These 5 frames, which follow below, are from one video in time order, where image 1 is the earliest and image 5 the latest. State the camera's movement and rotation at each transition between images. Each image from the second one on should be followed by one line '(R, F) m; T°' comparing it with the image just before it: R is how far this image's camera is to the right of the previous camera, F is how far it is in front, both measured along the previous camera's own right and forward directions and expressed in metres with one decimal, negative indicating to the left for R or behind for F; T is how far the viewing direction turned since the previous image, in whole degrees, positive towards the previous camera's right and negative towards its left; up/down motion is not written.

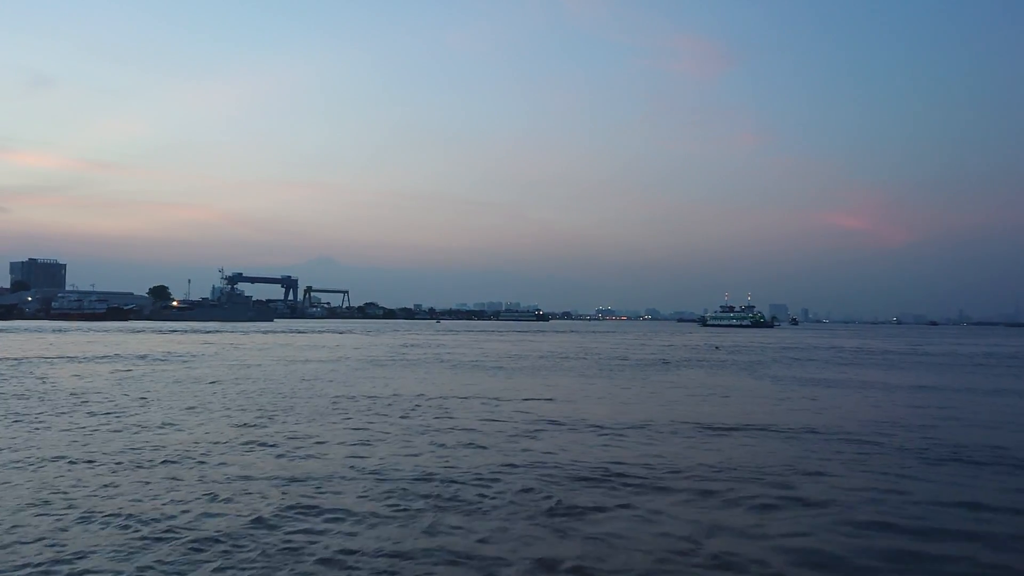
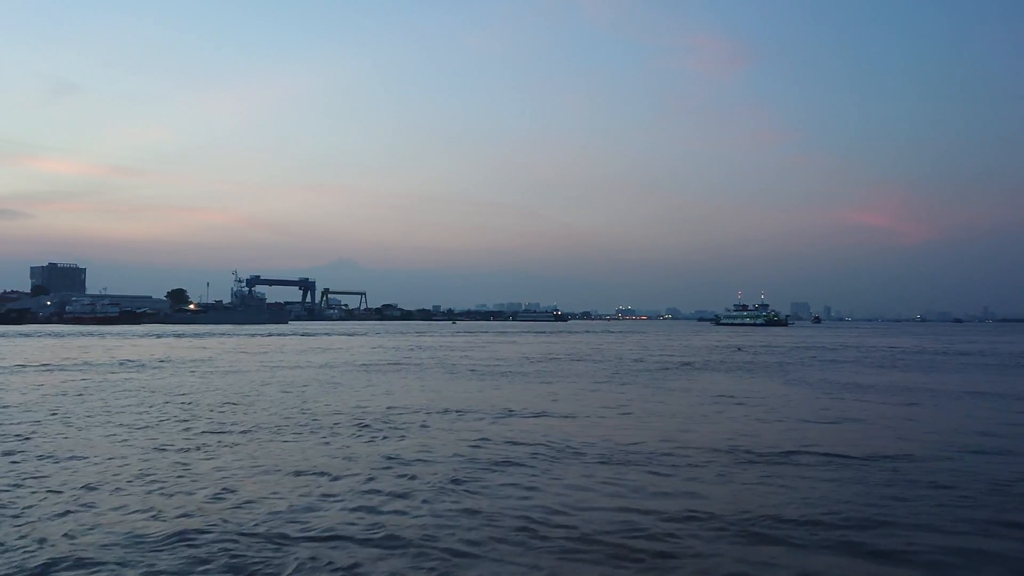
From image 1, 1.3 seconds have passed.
(+0.3, +1.2) m; -1°
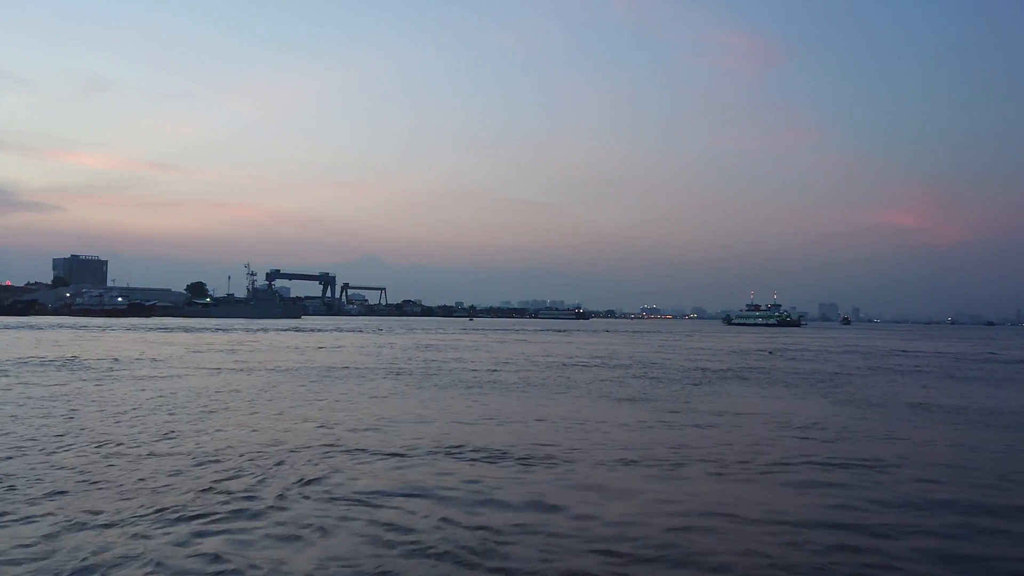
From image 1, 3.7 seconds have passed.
(+0.4, +2.6) m; -2°
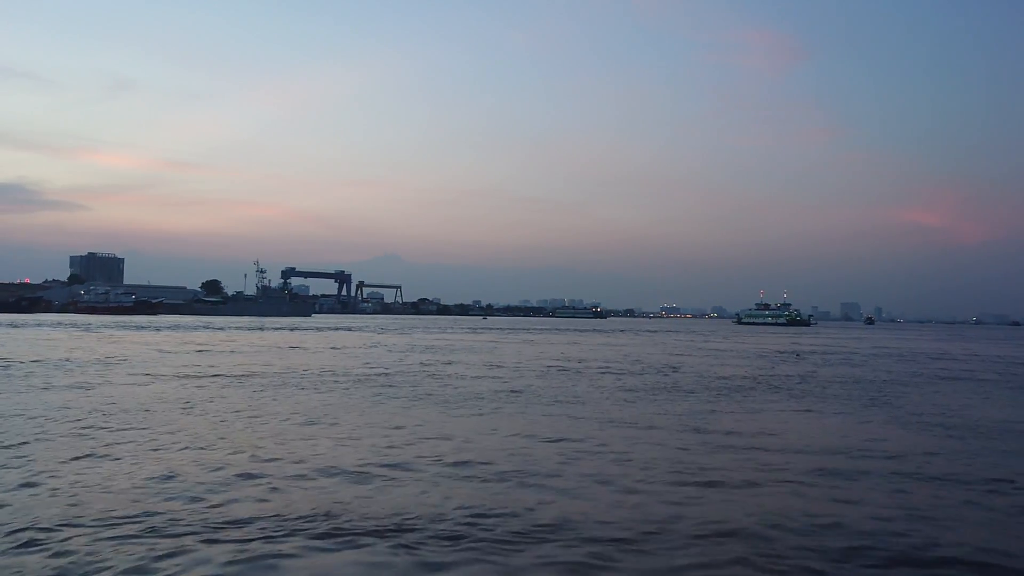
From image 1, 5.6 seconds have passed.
(+0.4, +2.0) m; -1°
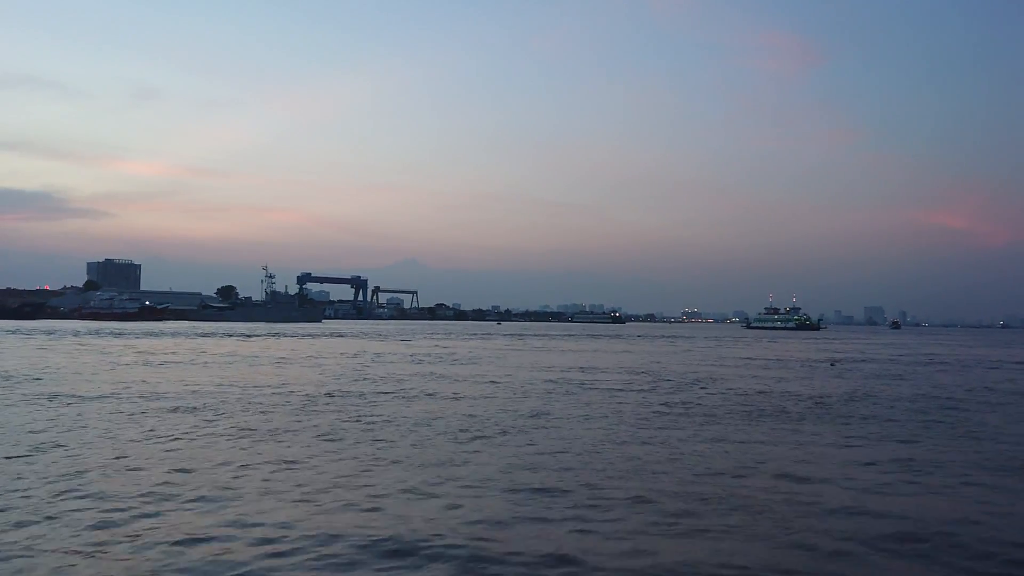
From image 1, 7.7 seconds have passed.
(+0.4, +2.2) m; -1°
